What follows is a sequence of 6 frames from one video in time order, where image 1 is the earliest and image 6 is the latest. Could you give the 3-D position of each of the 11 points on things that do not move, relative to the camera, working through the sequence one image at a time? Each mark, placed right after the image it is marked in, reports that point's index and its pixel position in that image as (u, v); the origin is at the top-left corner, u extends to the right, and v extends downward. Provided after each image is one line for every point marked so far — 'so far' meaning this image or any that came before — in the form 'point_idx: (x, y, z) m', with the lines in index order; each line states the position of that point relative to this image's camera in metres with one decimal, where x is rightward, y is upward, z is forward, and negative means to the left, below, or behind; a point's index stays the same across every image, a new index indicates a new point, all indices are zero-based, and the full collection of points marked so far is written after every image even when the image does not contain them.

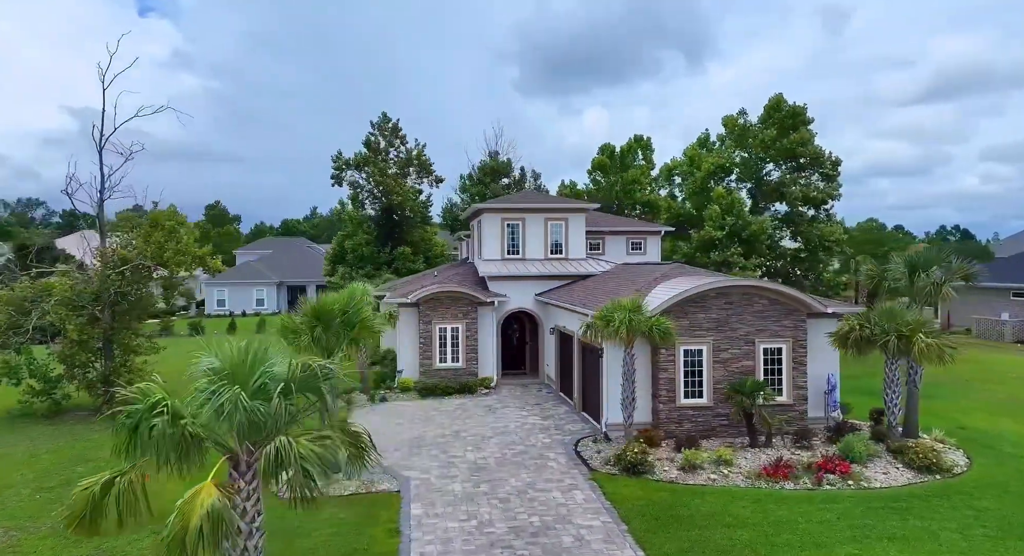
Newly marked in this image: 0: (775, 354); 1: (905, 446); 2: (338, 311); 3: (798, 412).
0: (+6.8, -2.0, +16.5) m
1: (+8.7, -3.7, +14.1) m
2: (-3.7, -0.8, +13.6) m
3: (+7.3, -3.4, +16.3) m
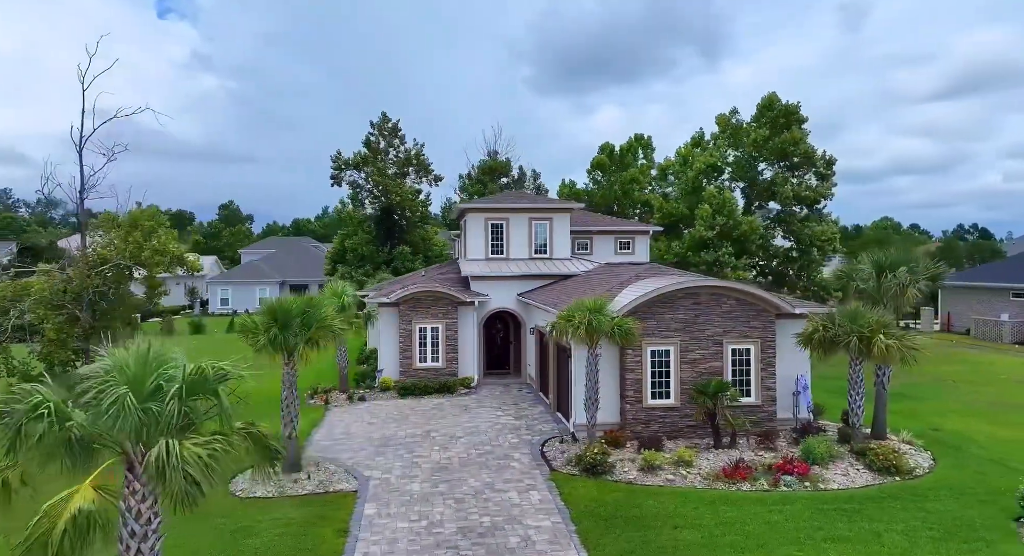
0: (+5.9, -2.0, +16.4) m
1: (+7.8, -3.7, +14.0) m
2: (-4.6, -0.8, +13.7) m
3: (+6.5, -3.4, +16.2) m
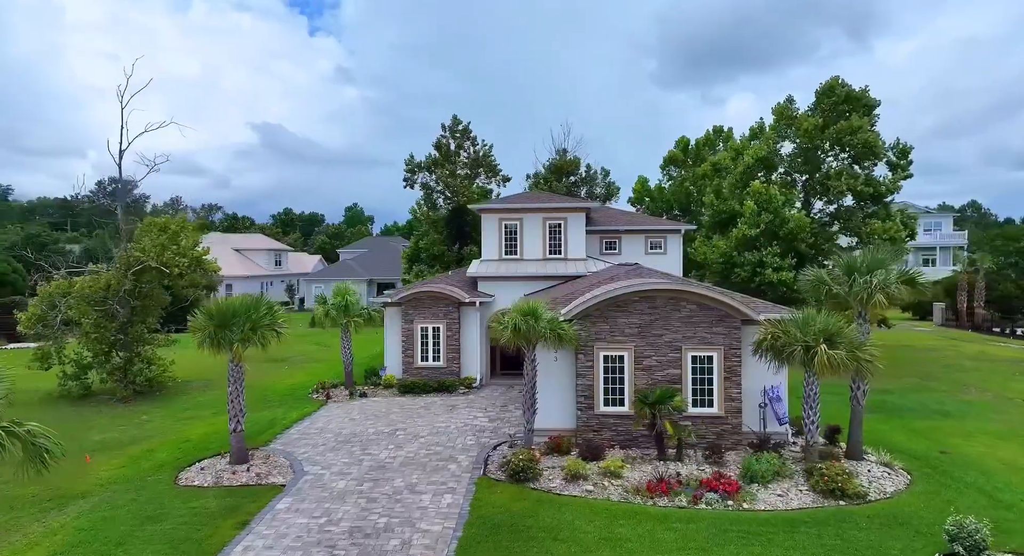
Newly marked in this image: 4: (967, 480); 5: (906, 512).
0: (+4.6, -2.0, +15.4) m
1: (+6.1, -3.8, +12.8) m
2: (-6.2, -0.8, +14.3) m
3: (+5.2, -3.5, +15.2) m
4: (+9.4, -4.2, +13.4) m
5: (+7.1, -4.2, +11.5) m
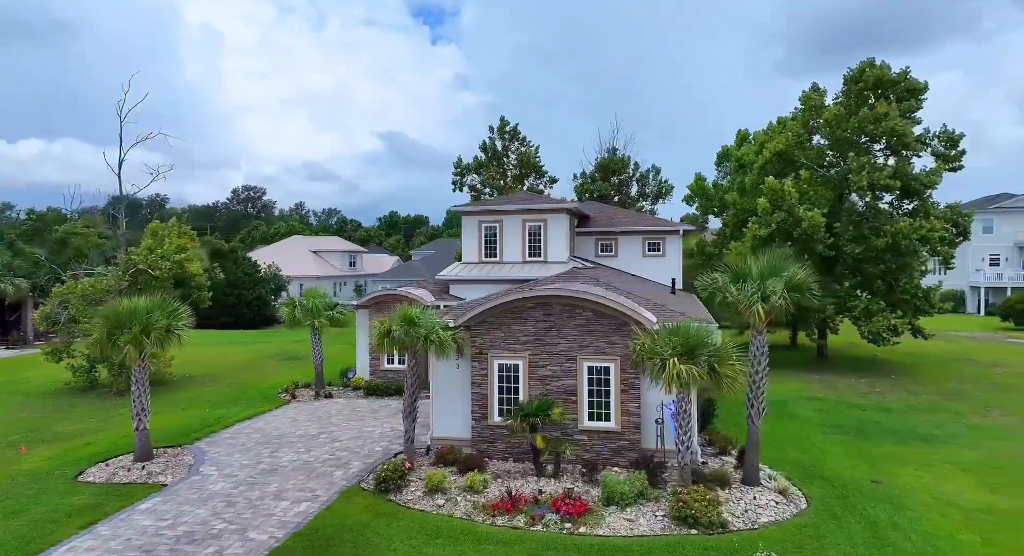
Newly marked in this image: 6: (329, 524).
0: (+2.0, -2.2, +14.6) m
1: (+3.1, -3.9, +11.8) m
2: (-8.8, -0.9, +14.9) m
3: (+2.5, -3.6, +14.2) m
4: (+6.5, -4.3, +11.9) m
5: (+3.9, -4.3, +10.4) m
6: (-3.3, -4.5, +11.8) m
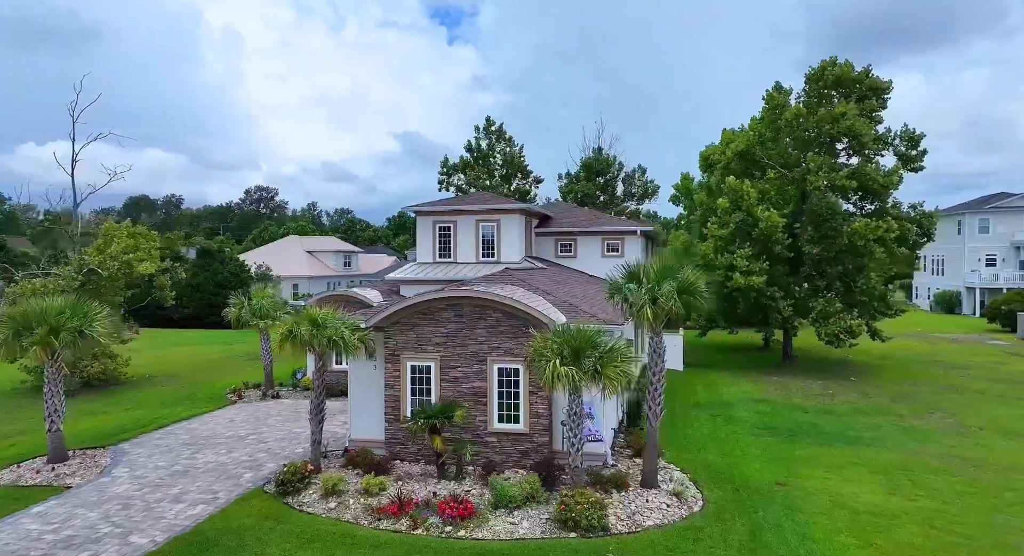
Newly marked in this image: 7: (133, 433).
0: (0.0, -2.2, +14.5) m
1: (+1.1, -3.9, +11.7) m
2: (-10.9, -0.9, +14.9) m
3: (+0.5, -3.6, +14.1) m
4: (+4.4, -4.4, +11.8) m
5: (+1.9, -4.3, +10.3) m
6: (-5.4, -4.5, +11.7) m
7: (-11.2, -4.6, +18.9) m
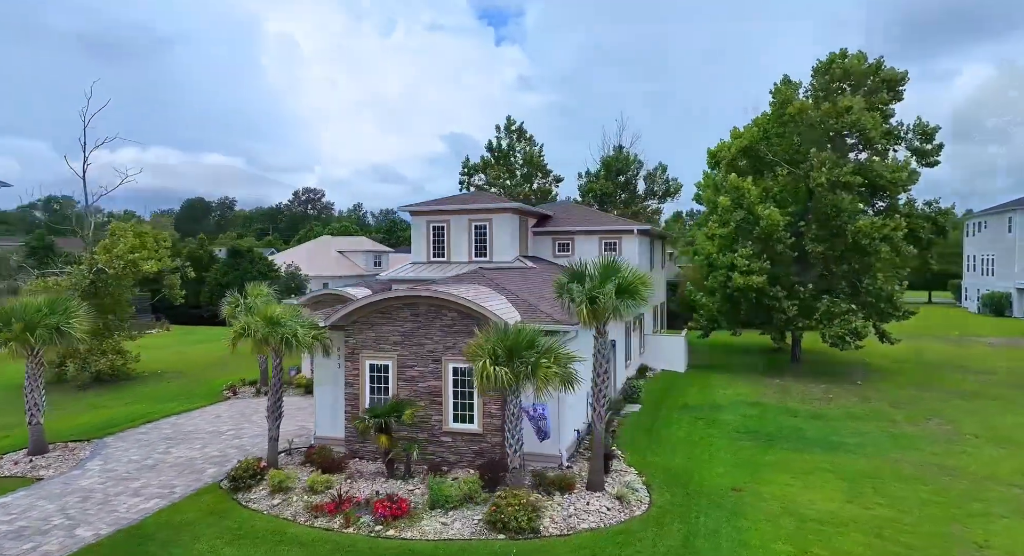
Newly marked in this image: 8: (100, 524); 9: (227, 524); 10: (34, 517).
0: (-1.0, -2.2, +14.4) m
1: (-0.1, -3.9, +11.6) m
2: (-11.8, -0.9, +15.4) m
3: (-0.6, -3.6, +14.1) m
4: (+3.3, -4.3, +11.5) m
5: (+0.6, -4.3, +10.1) m
6: (-6.6, -4.5, +12.0) m
7: (-11.9, -4.6, +19.5) m
8: (-7.6, -4.6, +12.0) m
9: (-5.2, -4.4, +11.7) m
10: (-9.2, -4.6, +12.4) m
